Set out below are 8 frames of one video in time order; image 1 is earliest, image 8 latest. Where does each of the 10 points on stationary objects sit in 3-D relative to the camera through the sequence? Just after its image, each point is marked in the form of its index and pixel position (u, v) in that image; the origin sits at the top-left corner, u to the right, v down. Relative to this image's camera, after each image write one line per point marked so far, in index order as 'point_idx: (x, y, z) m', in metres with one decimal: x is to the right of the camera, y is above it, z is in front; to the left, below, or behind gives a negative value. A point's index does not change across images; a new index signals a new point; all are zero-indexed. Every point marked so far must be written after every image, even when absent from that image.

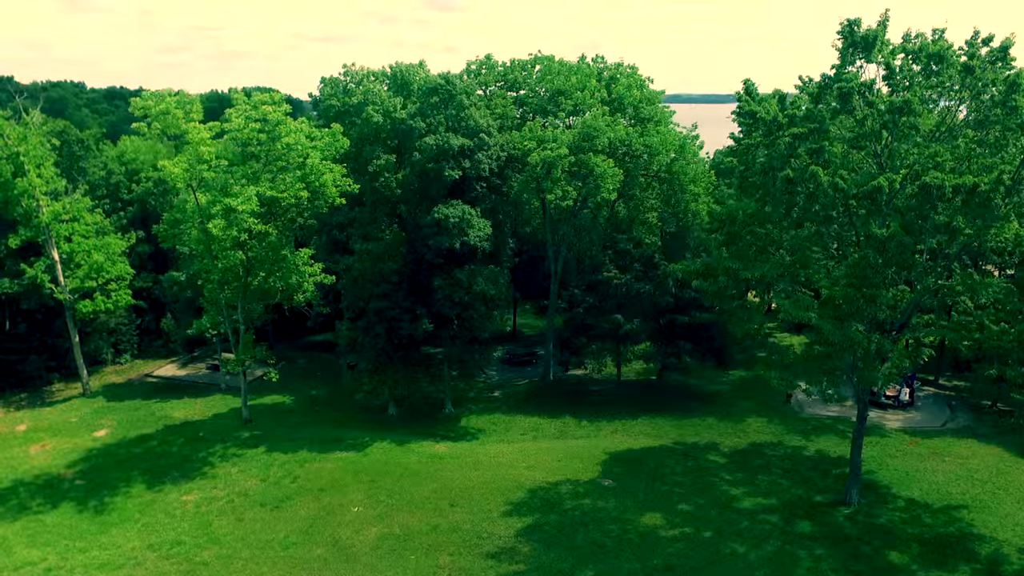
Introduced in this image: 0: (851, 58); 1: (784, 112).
0: (+8.1, +5.3, +16.2) m
1: (+6.7, +4.1, +16.6) m
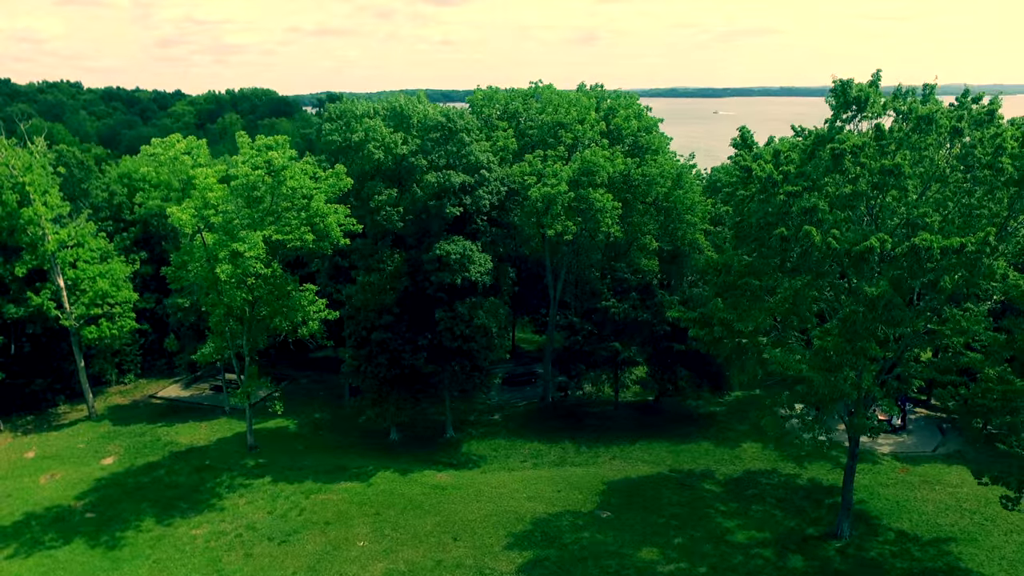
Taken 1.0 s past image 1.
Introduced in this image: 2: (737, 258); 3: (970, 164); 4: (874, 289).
0: (+8.2, +4.1, +16.7) m
1: (+6.7, +2.9, +17.0) m
2: (+5.9, +0.8, +17.7) m
3: (+10.6, +2.8, +15.5) m
4: (+8.2, 0.0, +15.3) m
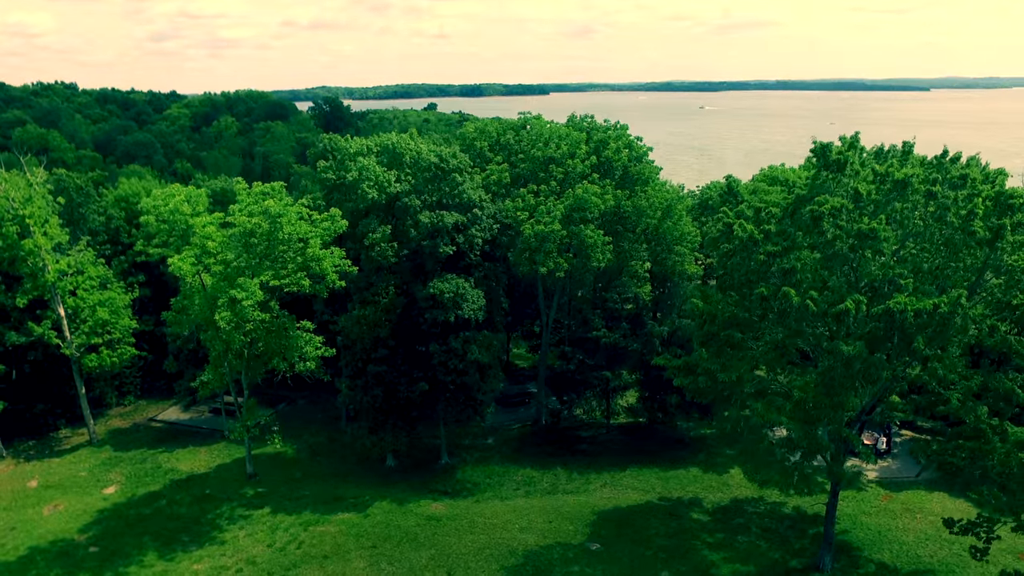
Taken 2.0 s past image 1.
0: (+7.9, +2.7, +17.3) m
1: (+6.5, +1.5, +17.6) m
2: (+5.7, -0.5, +18.3) m
3: (+10.3, +1.4, +16.1) m
4: (+8.0, -1.4, +15.9) m
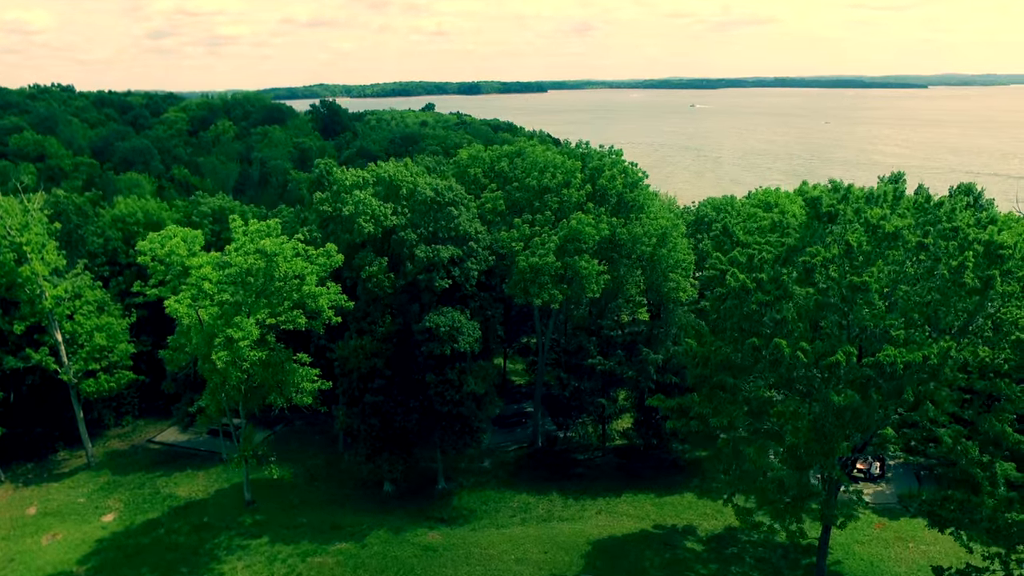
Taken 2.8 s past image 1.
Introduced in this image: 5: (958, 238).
0: (+7.8, +1.5, +17.4) m
1: (+6.3, +0.3, +17.7) m
2: (+5.5, -1.7, +18.5) m
3: (+10.2, +0.2, +16.3) m
4: (+7.8, -2.6, +16.1) m
5: (+11.0, +1.2, +16.6) m
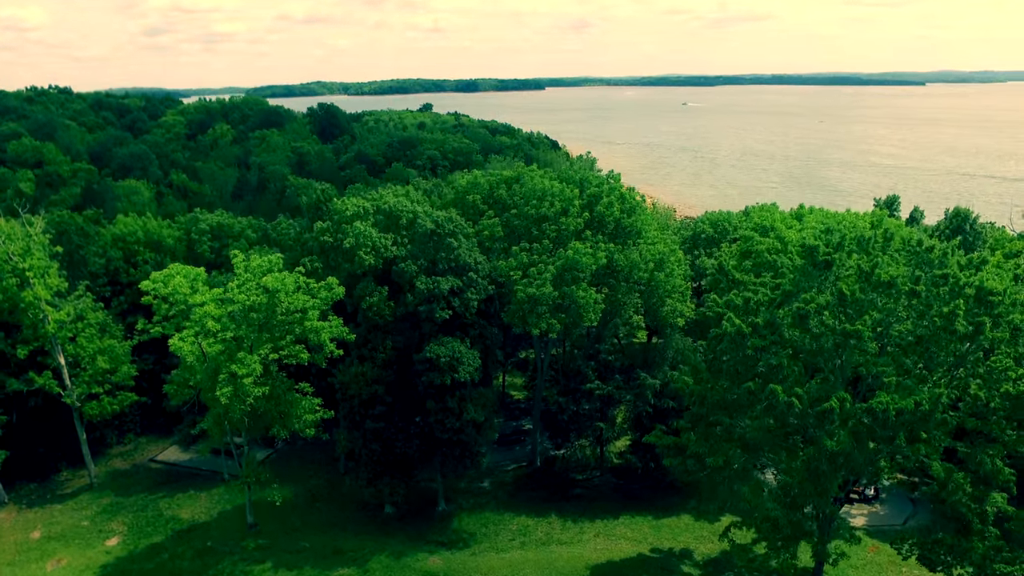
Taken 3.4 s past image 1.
0: (+7.7, +0.4, +17.7) m
1: (+6.3, -0.8, +18.1) m
2: (+5.5, -2.9, +18.8) m
3: (+10.2, -0.9, +16.6) m
4: (+7.8, -3.7, +16.4) m
5: (+11.0, +0.1, +17.0) m
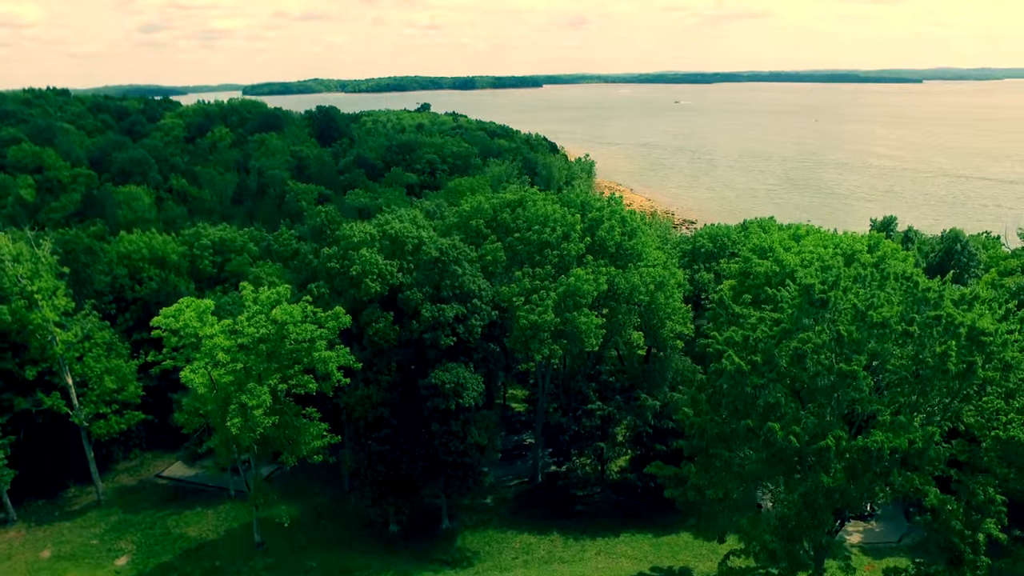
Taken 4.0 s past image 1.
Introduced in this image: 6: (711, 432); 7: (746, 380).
0: (+7.9, -0.6, +18.2) m
1: (+6.5, -1.8, +18.5) m
2: (+5.6, -3.9, +19.3) m
3: (+10.3, -2.0, +17.1) m
4: (+8.0, -4.8, +16.9) m
5: (+11.1, -0.9, +17.5) m
6: (+5.6, -4.1, +19.1) m
7: (+6.2, -2.4, +18.0) m
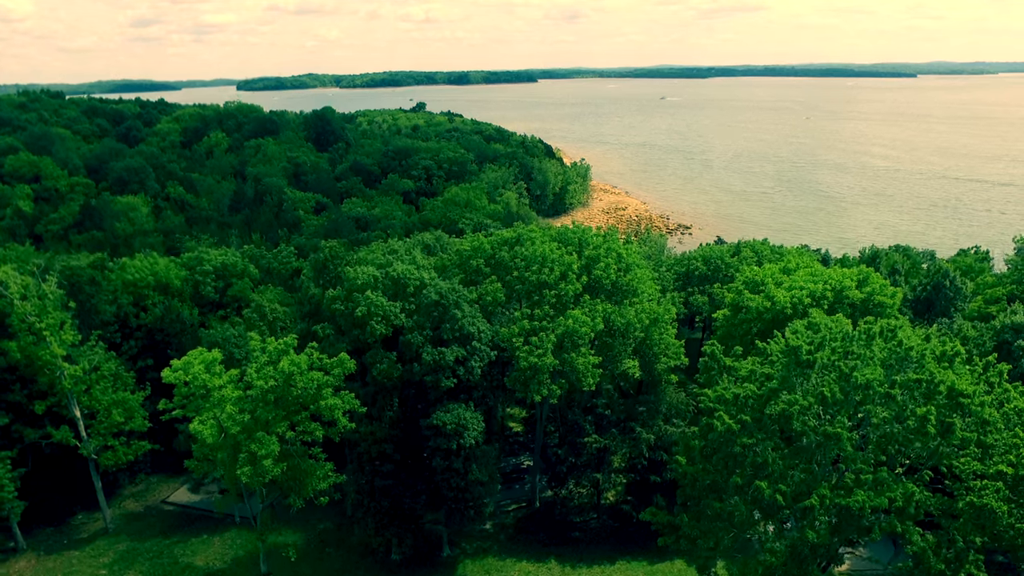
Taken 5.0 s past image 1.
0: (+7.9, -2.3, +19.0) m
1: (+6.5, -3.5, +19.4) m
2: (+5.6, -5.6, +20.1) m
3: (+10.3, -3.7, +17.9) m
4: (+8.0, -6.5, +17.8) m
5: (+11.2, -2.6, +18.3) m
6: (+5.7, -5.8, +20.0) m
7: (+6.2, -4.1, +18.9) m
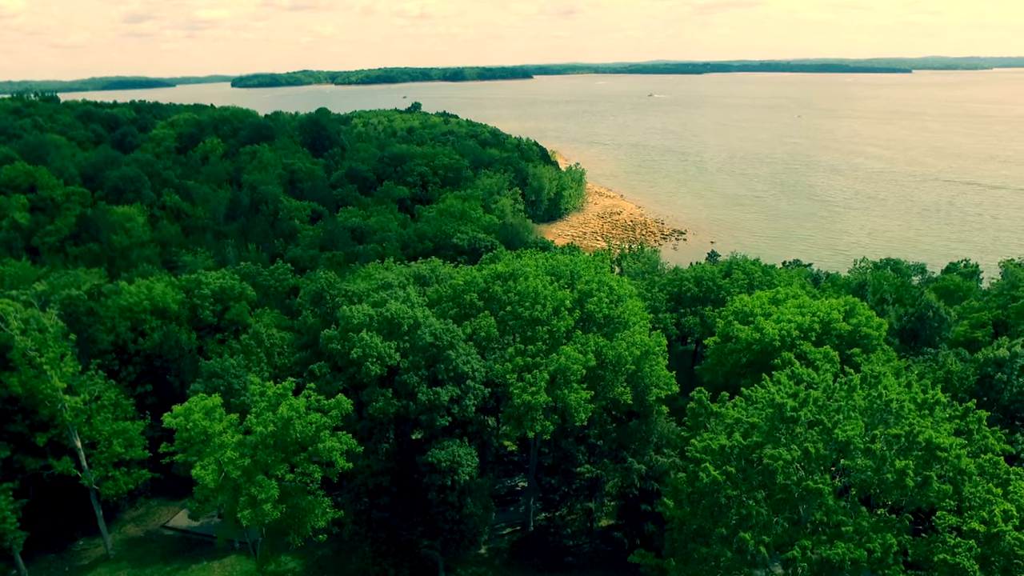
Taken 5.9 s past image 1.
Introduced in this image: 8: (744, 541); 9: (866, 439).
0: (+7.7, -3.9, +19.6) m
1: (+6.2, -5.1, +20.0) m
2: (+5.4, -7.1, +20.7) m
3: (+10.1, -5.2, +18.6) m
4: (+7.8, -8.1, +18.5) m
5: (+10.9, -4.2, +18.9) m
6: (+5.4, -7.3, +20.6) m
7: (+6.0, -5.7, +19.5) m
8: (+6.3, -6.9, +18.4) m
9: (+9.9, -4.0, +18.8) m
